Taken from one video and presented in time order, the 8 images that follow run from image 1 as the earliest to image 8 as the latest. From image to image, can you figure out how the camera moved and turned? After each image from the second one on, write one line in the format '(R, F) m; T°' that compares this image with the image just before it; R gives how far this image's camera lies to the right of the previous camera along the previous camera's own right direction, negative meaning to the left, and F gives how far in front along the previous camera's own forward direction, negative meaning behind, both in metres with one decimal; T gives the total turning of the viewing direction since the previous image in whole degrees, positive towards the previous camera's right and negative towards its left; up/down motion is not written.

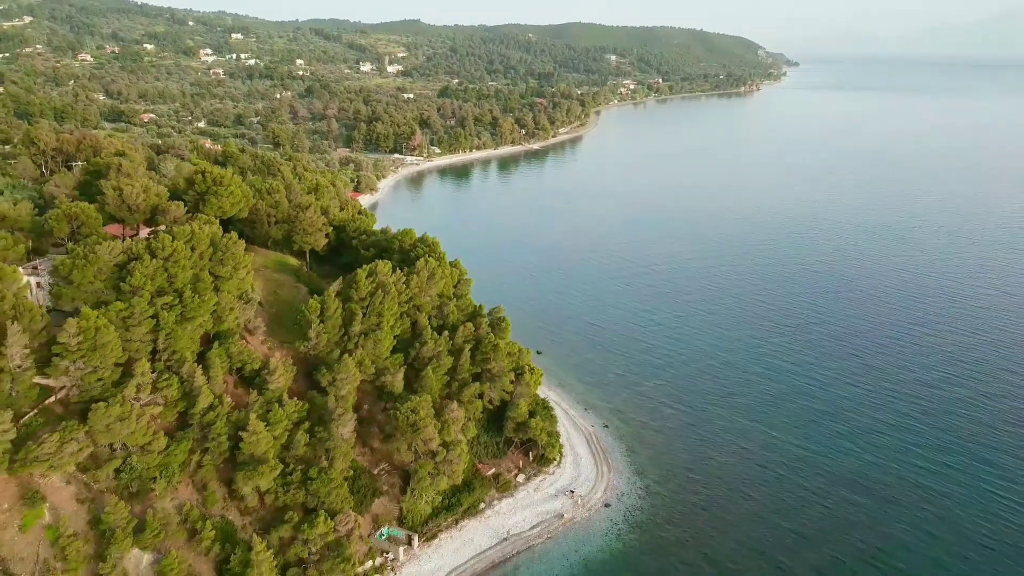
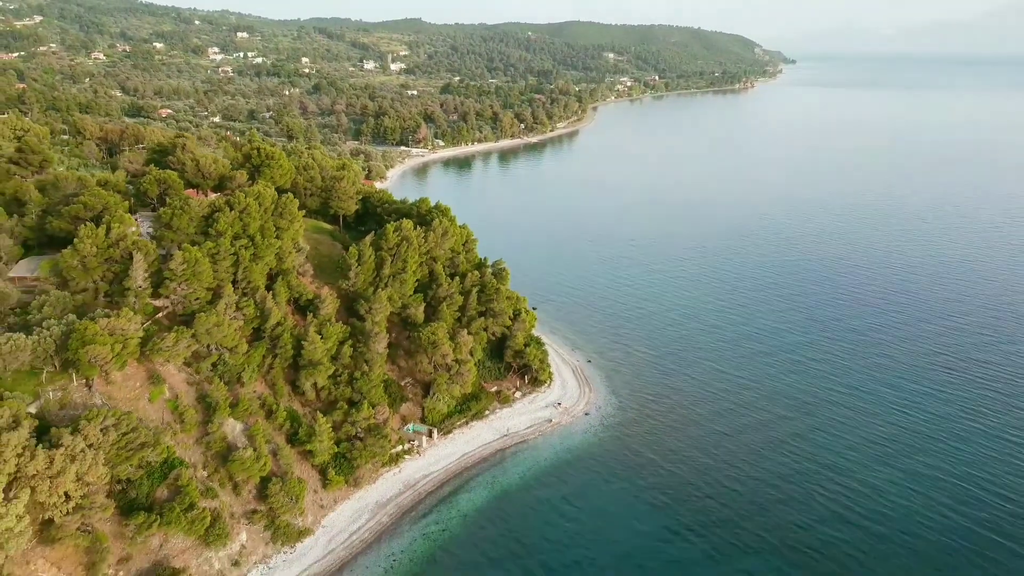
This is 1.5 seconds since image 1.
(+0.1, -10.6) m; 0°
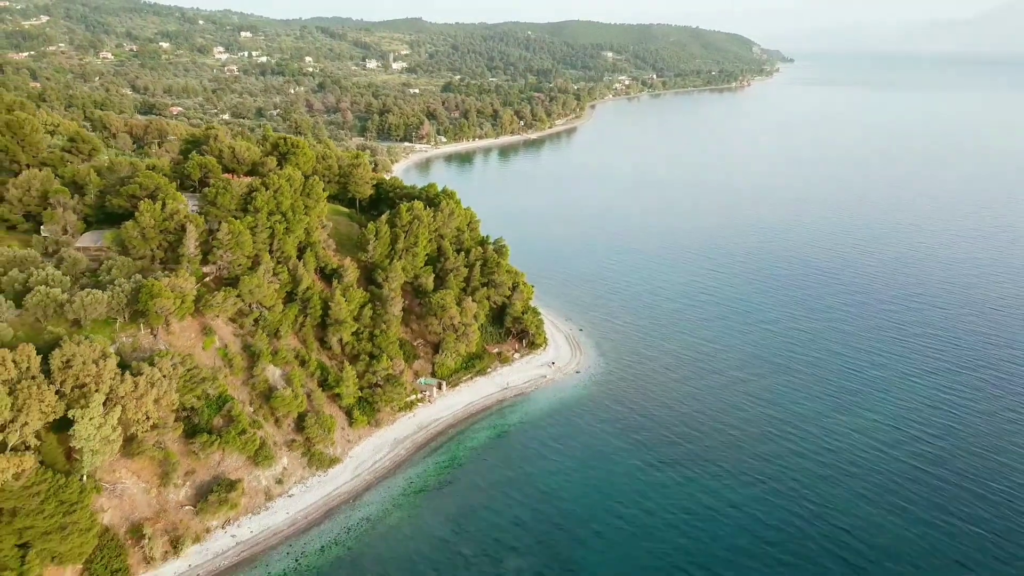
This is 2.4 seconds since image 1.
(0.0, -7.0) m; 0°
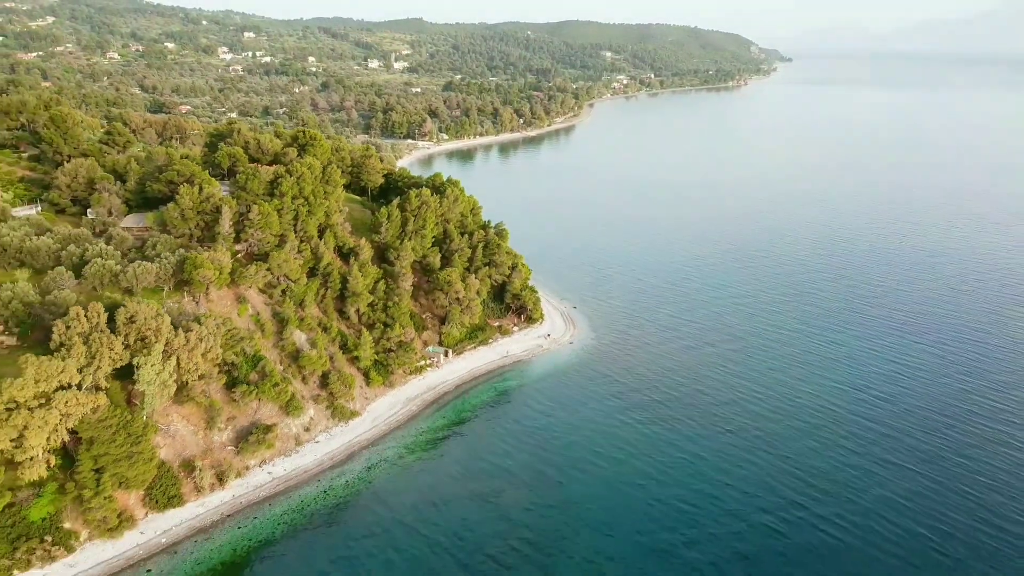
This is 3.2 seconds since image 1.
(0.0, -6.1) m; 0°
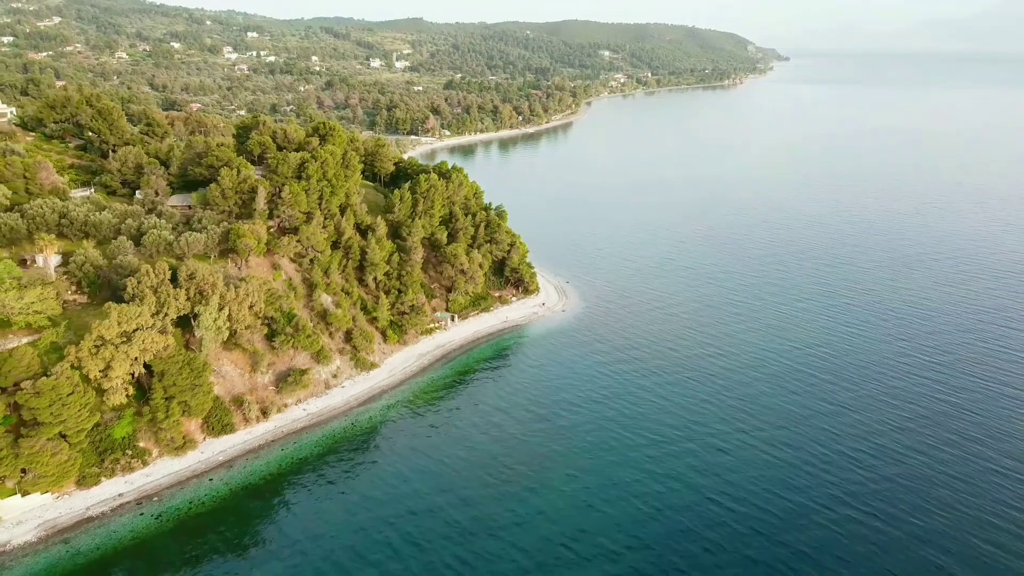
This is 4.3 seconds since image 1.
(+0.1, -8.2) m; 0°
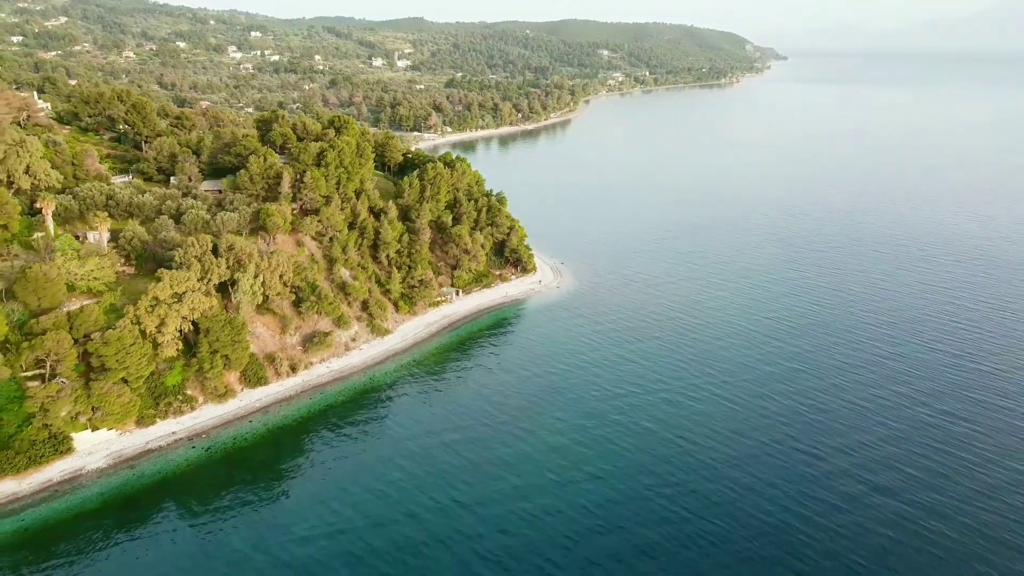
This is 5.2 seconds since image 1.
(+0.1, -7.2) m; 0°
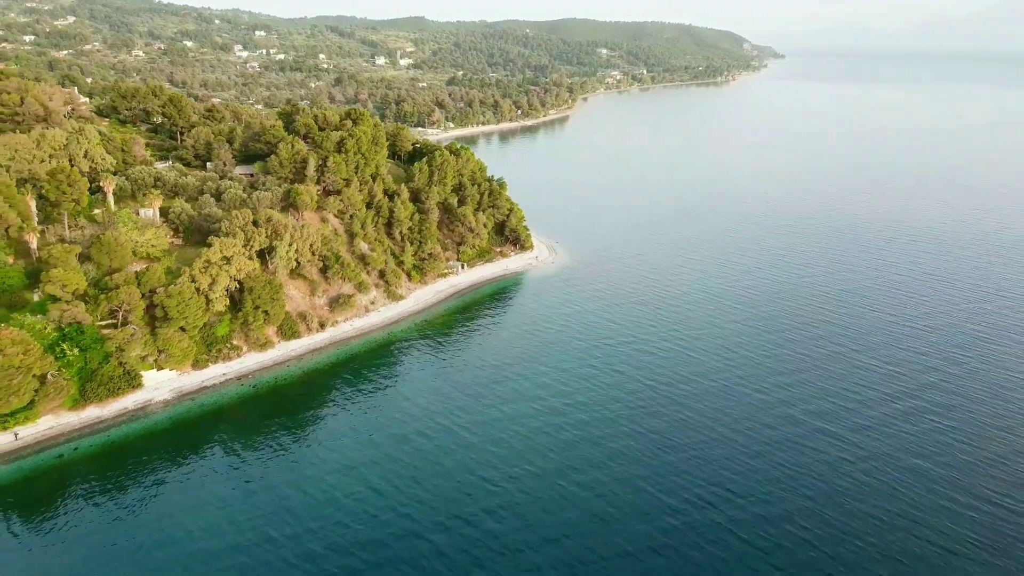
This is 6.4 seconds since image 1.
(+0.1, -9.3) m; 0°
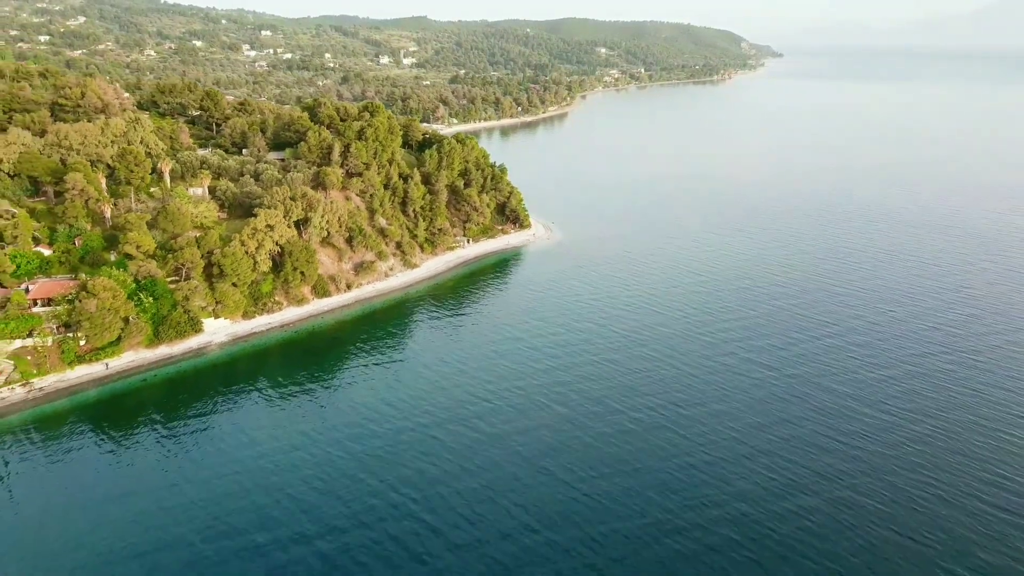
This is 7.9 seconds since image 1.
(+0.1, -11.4) m; 0°
